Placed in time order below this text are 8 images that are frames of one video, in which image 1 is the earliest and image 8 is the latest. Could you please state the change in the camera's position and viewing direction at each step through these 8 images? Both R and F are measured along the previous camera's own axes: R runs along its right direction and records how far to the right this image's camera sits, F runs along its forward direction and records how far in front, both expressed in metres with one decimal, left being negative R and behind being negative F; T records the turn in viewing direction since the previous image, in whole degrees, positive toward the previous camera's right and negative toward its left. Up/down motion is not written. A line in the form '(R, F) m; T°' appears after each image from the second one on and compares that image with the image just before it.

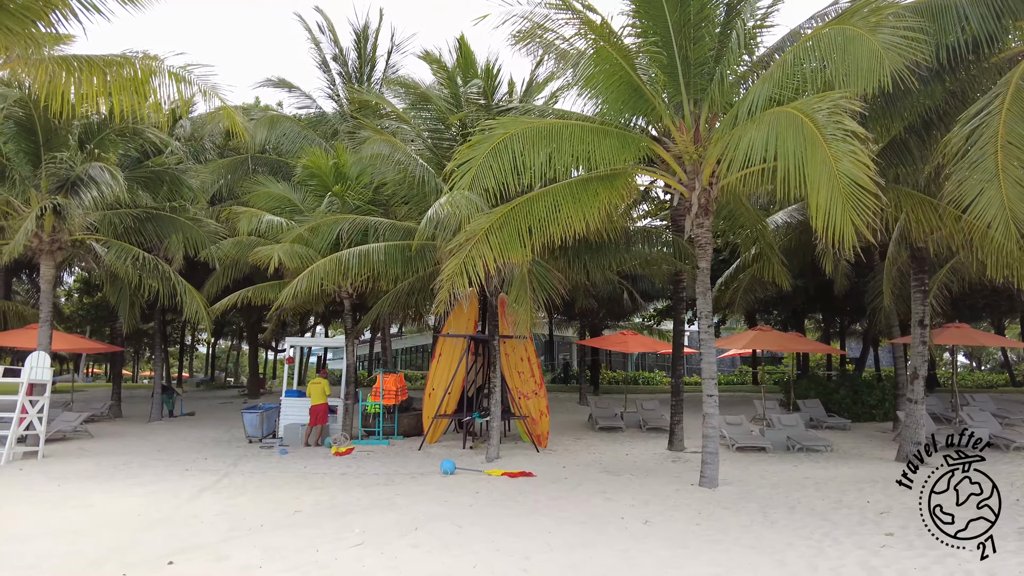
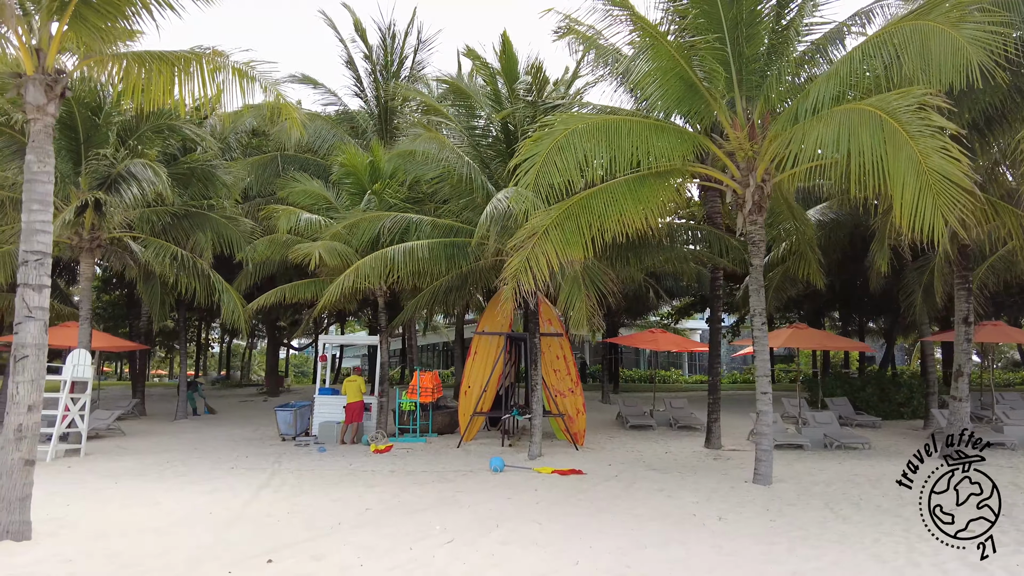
(-0.7, 0.0) m; 0°
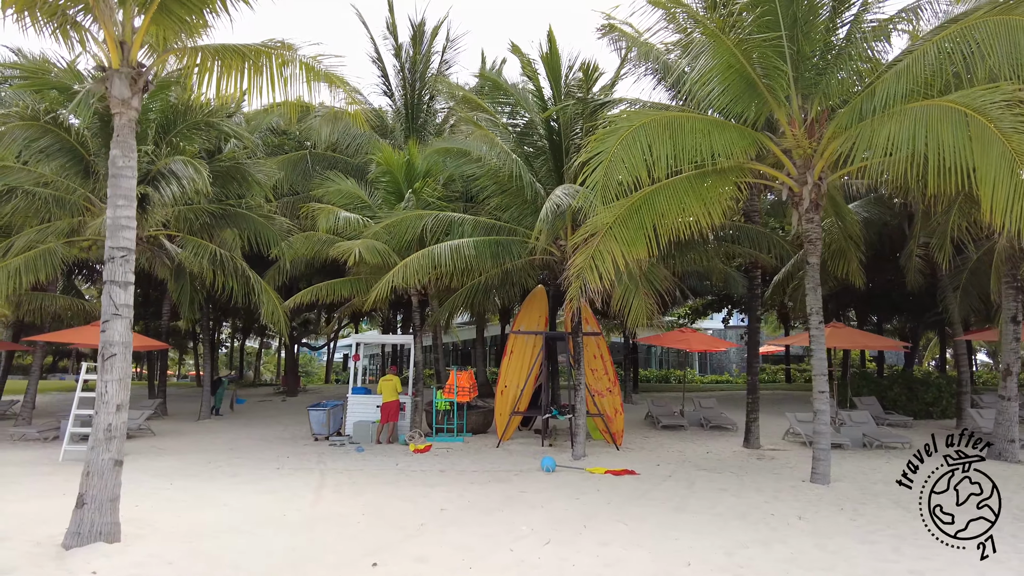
(-0.7, +0.1) m; 0°
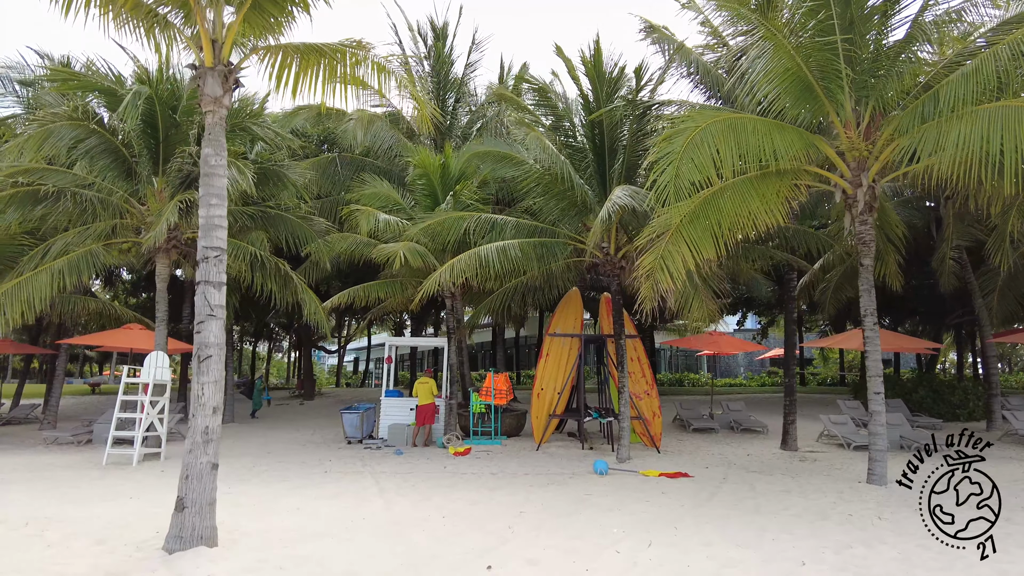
(-0.8, 0.0) m; 0°
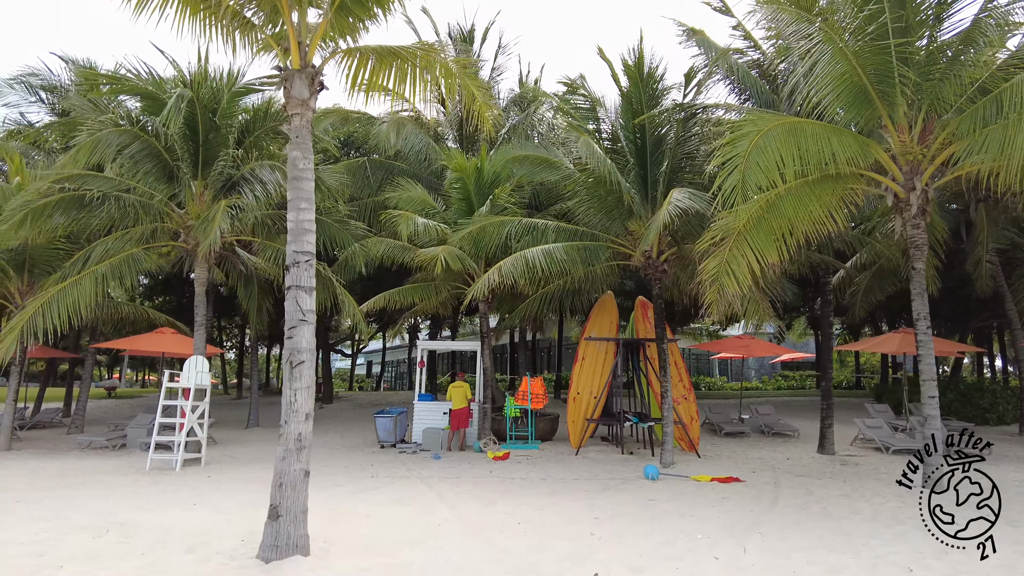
(-0.7, 0.0) m; 0°
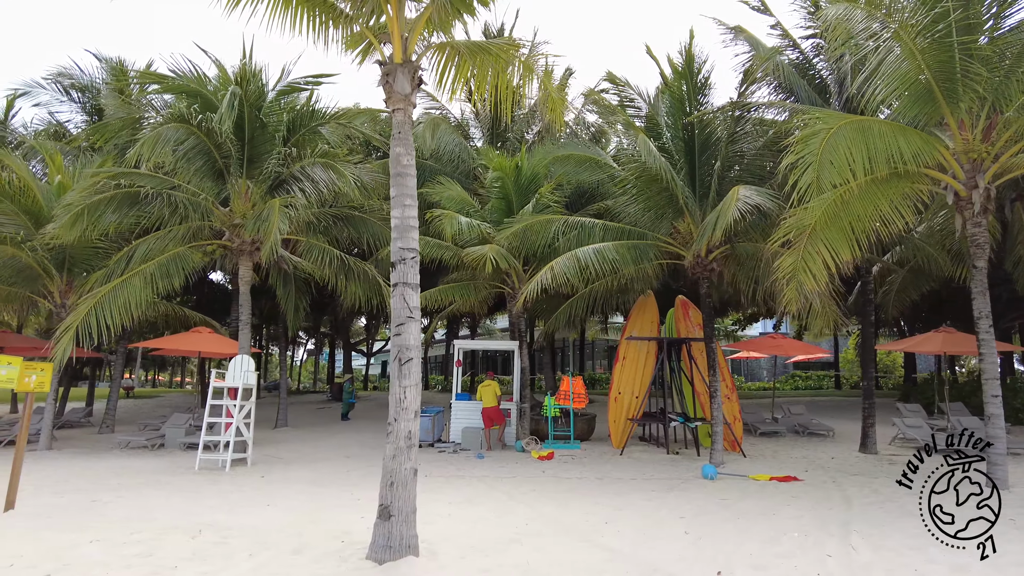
(-0.8, 0.0) m; 0°
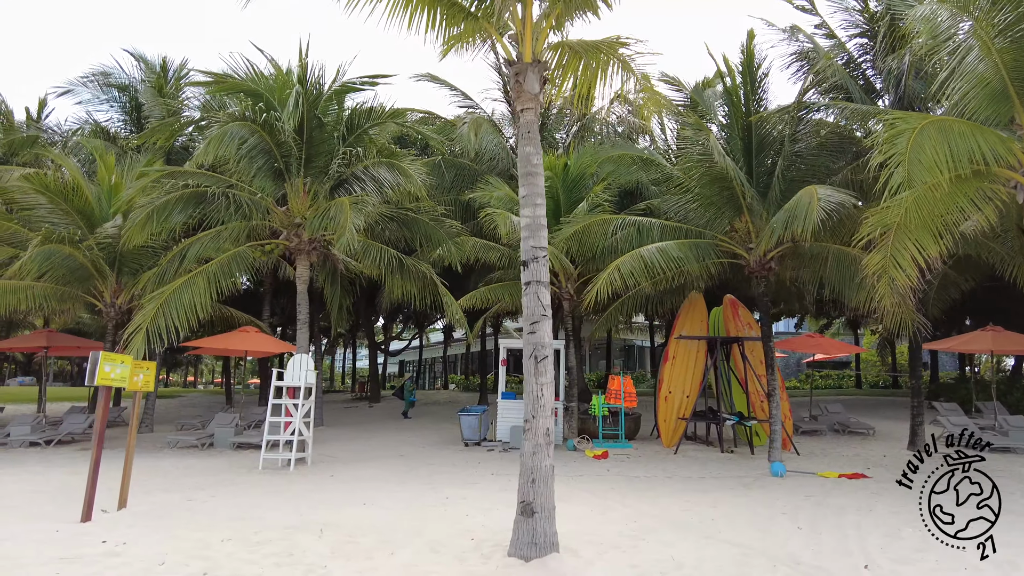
(-1.0, 0.0) m; 0°
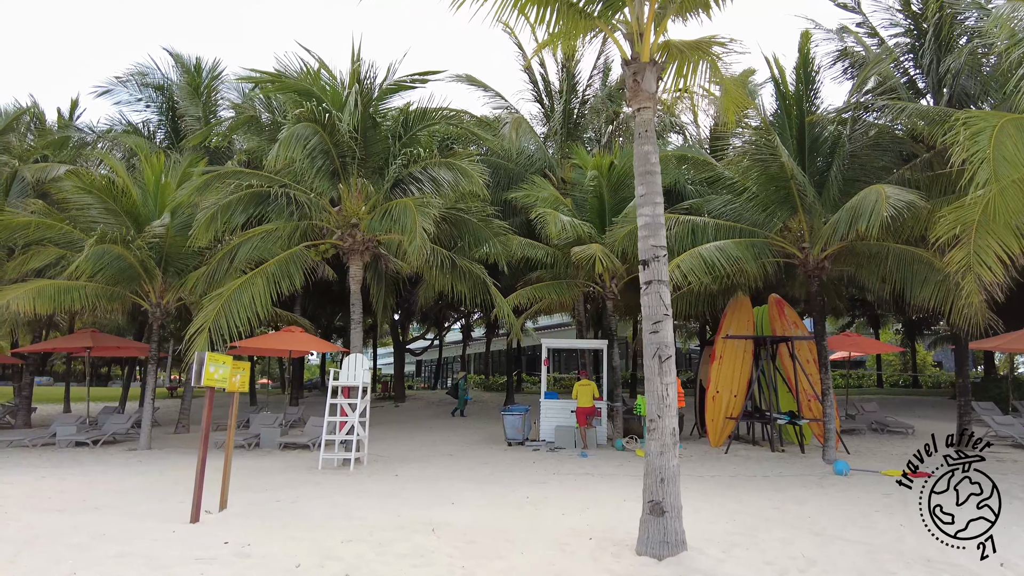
(-0.9, 0.0) m; 0°
